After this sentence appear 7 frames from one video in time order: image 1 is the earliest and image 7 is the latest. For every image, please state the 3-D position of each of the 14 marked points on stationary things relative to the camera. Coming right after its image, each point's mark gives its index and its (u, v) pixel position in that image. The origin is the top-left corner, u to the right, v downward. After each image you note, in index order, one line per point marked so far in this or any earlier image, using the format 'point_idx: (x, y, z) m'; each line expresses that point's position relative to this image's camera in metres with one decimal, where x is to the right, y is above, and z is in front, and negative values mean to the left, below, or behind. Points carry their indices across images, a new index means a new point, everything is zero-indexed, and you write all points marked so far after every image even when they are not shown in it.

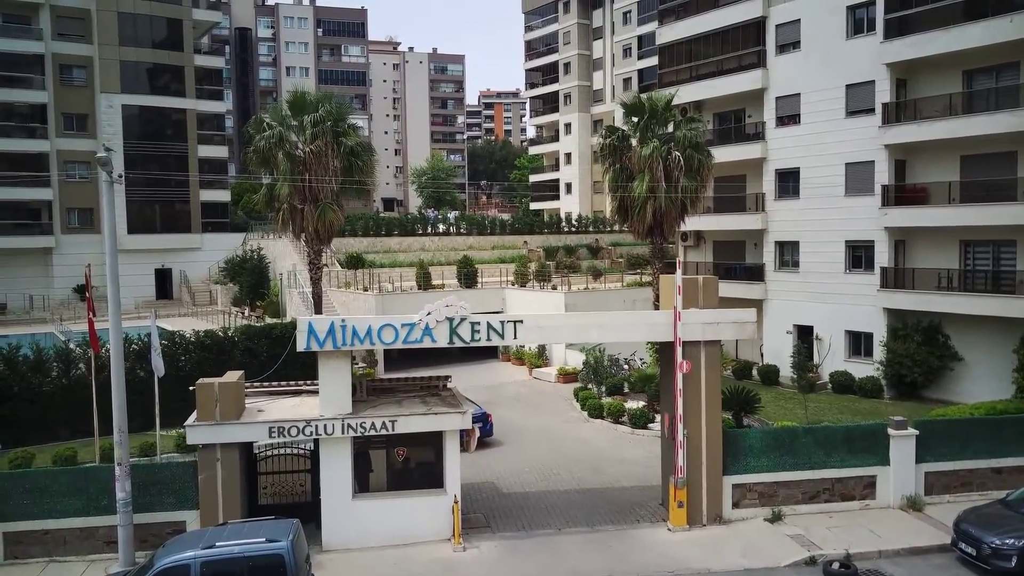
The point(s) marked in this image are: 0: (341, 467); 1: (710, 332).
0: (-2.9, -3.1, +14.4) m
1: (+3.5, -0.8, +15.0) m
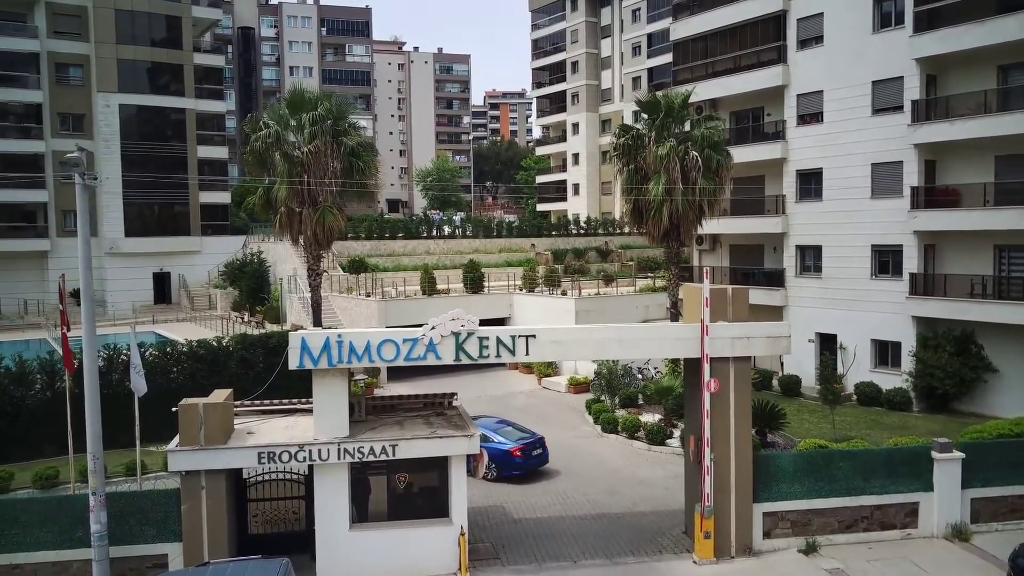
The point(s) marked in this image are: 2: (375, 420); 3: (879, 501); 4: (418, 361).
0: (-2.8, -3.3, +13.2) m
1: (+3.7, -1.0, +13.7) m
2: (-2.3, -2.3, +14.2) m
3: (+6.4, -3.7, +14.6) m
4: (-1.5, -1.1, +13.0) m
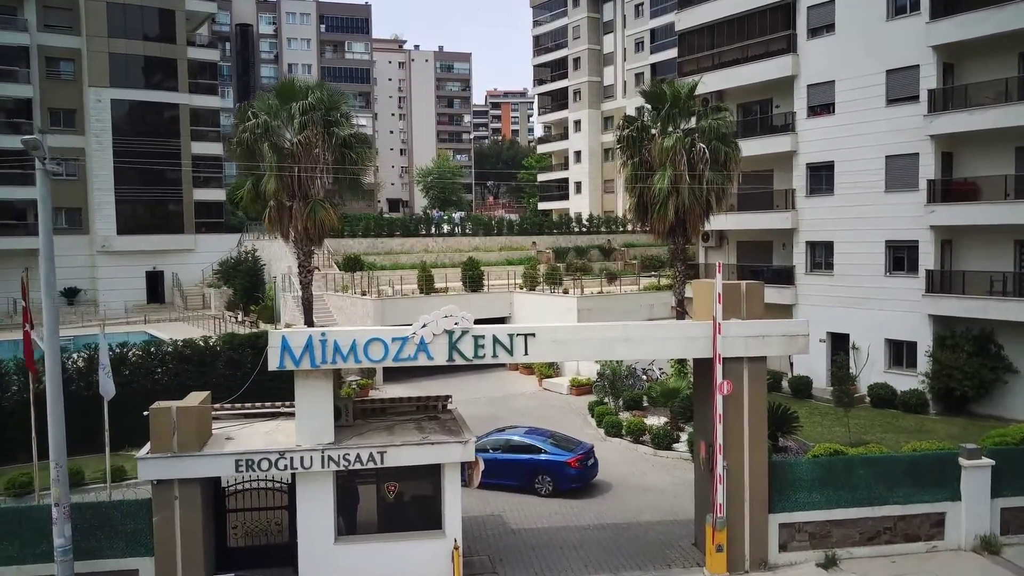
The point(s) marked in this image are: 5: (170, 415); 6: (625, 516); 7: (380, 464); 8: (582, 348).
0: (-2.8, -3.2, +12.3) m
1: (+3.7, -0.9, +12.8) m
2: (-2.4, -2.2, +13.3) m
3: (+6.4, -3.6, +13.7) m
4: (-1.5, -1.1, +12.1) m
5: (-4.8, -1.8, +11.8) m
6: (+2.1, -4.2, +15.6) m
7: (-1.9, -2.5, +12.1) m
8: (+1.0, -0.9, +12.5) m
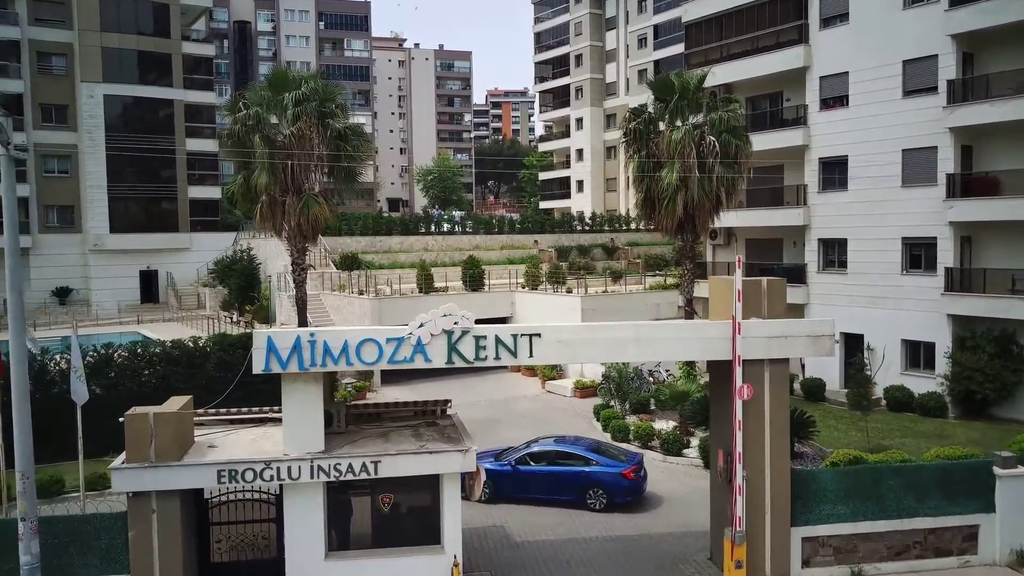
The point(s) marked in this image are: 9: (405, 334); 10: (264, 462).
0: (-2.7, -3.1, +11.4) m
1: (+3.7, -0.9, +11.9) m
2: (-2.3, -2.1, +12.4) m
3: (+6.4, -3.6, +12.8) m
4: (-1.4, -1.0, +11.2) m
5: (-4.8, -1.7, +11.0) m
6: (+2.1, -4.2, +14.7) m
7: (-1.9, -2.5, +11.2) m
8: (+1.1, -0.8, +11.6) m
9: (-1.4, -0.6, +11.2) m
10: (-3.3, -2.3, +11.0) m
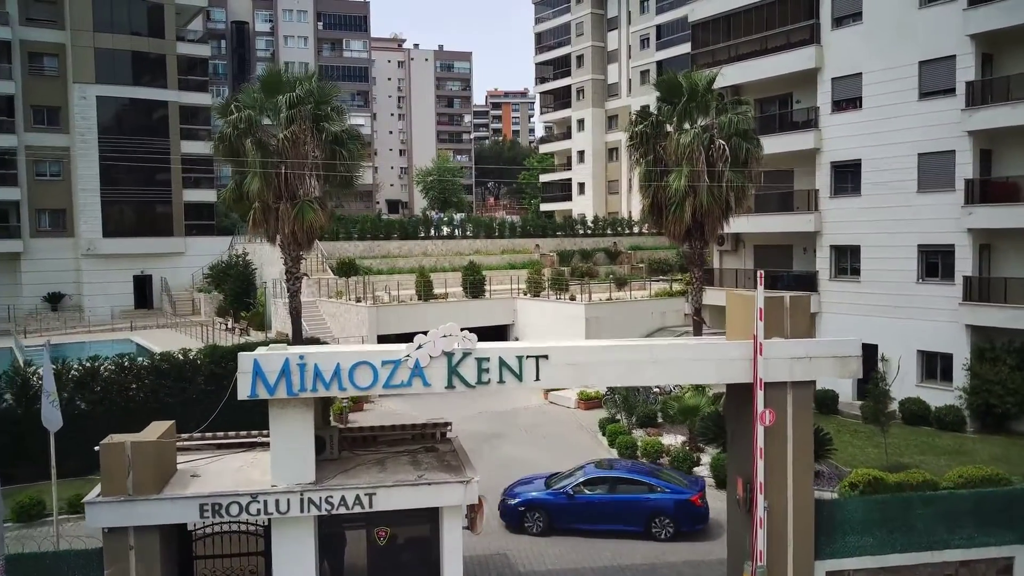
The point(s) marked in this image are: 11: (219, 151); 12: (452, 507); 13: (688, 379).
0: (-2.7, -3.4, +10.6) m
1: (+3.8, -1.1, +11.1) m
2: (-2.2, -2.4, +11.6) m
3: (+6.5, -3.8, +12.0) m
4: (-1.4, -1.3, +10.4) m
5: (-4.7, -2.0, +10.2) m
6: (+2.2, -4.4, +13.9) m
7: (-1.8, -2.7, +10.4) m
8: (+1.2, -1.1, +10.8) m
9: (-1.4, -0.8, +10.4) m
10: (-3.2, -2.5, +10.3) m
11: (-7.0, +3.3, +20.0) m
12: (-0.8, -2.8, +10.7) m
13: (+2.3, -1.2, +10.9) m
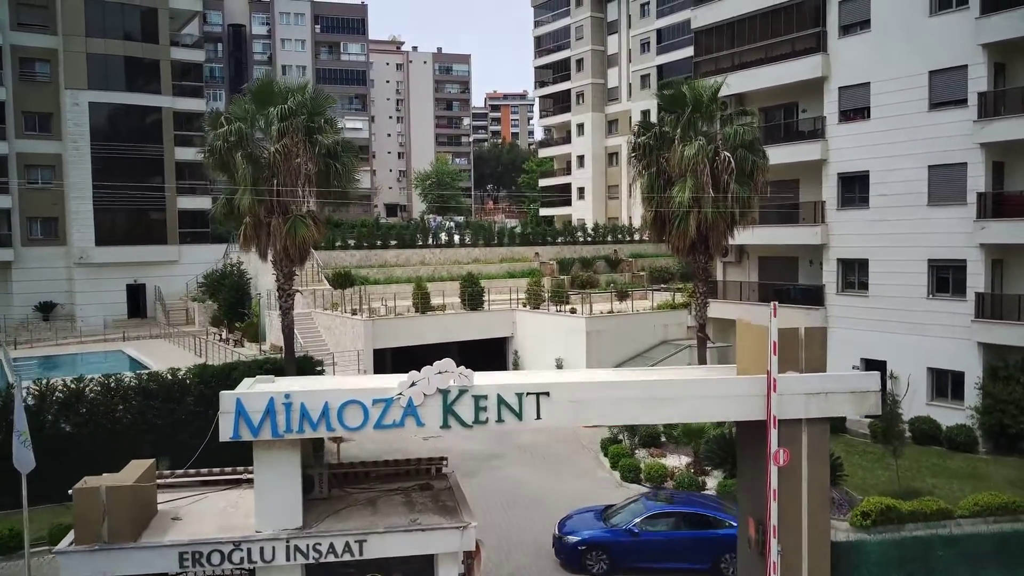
0: (-2.7, -3.8, +10.0) m
1: (+3.8, -1.5, +10.5) m
2: (-2.3, -2.8, +11.0) m
3: (+6.5, -4.2, +11.4) m
4: (-1.4, -1.6, +9.8) m
5: (-4.7, -2.4, +9.6) m
6: (+2.2, -4.8, +13.3) m
7: (-1.8, -3.1, +9.8) m
8: (+1.1, -1.5, +10.2) m
9: (-1.4, -1.2, +9.8) m
10: (-3.2, -2.9, +9.6) m
11: (-7.0, +2.9, +19.4) m
12: (-0.8, -3.2, +10.1) m
13: (+2.3, -1.6, +10.3) m
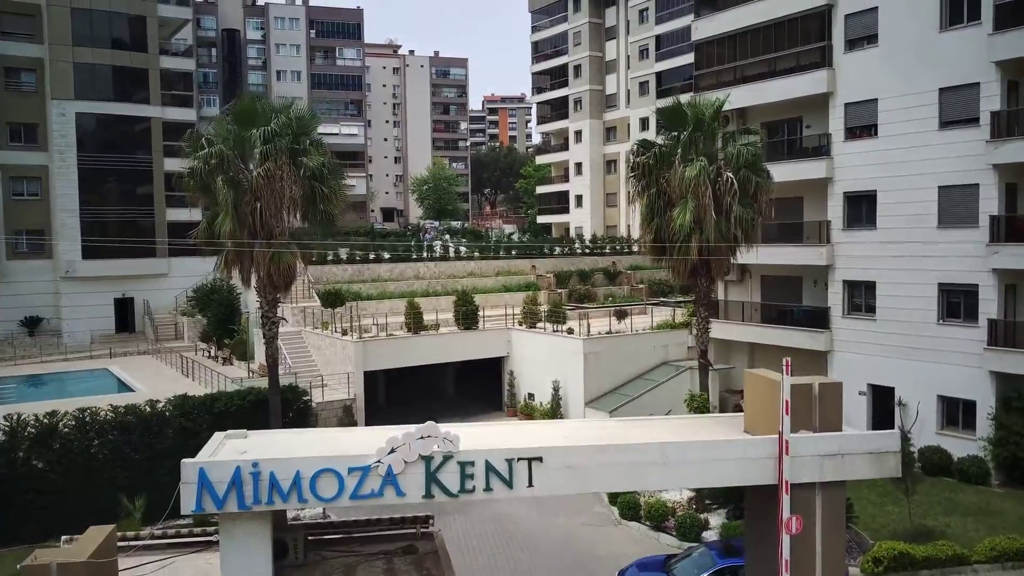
0: (-2.8, -4.4, +9.2) m
1: (+3.7, -2.1, +9.7) m
2: (-2.4, -3.4, +10.2) m
3: (+6.3, -4.8, +10.6) m
4: (-1.5, -2.3, +9.0) m
5: (-4.8, -3.0, +8.7) m
6: (+2.1, -5.4, +12.5) m
7: (-1.9, -3.7, +9.0) m
8: (+1.0, -2.1, +9.4) m
9: (-1.5, -1.9, +9.0) m
10: (-3.3, -3.5, +8.8) m
11: (-7.1, +2.2, +18.6) m
12: (-0.9, -3.8, +9.3) m
13: (+2.2, -2.2, +9.5) m
